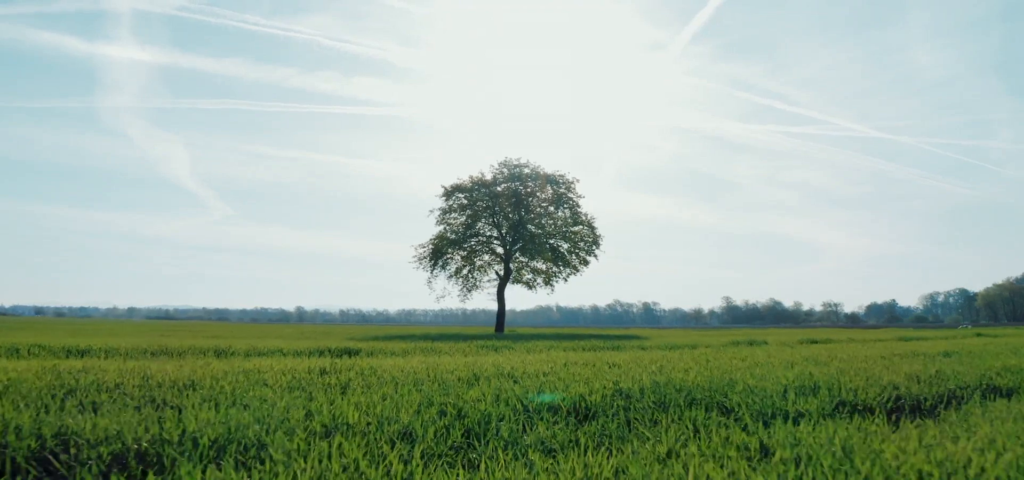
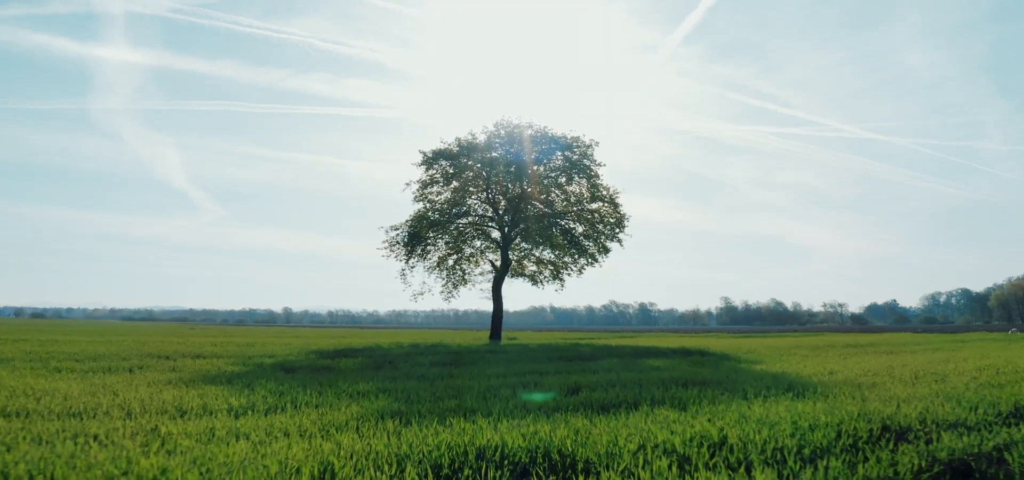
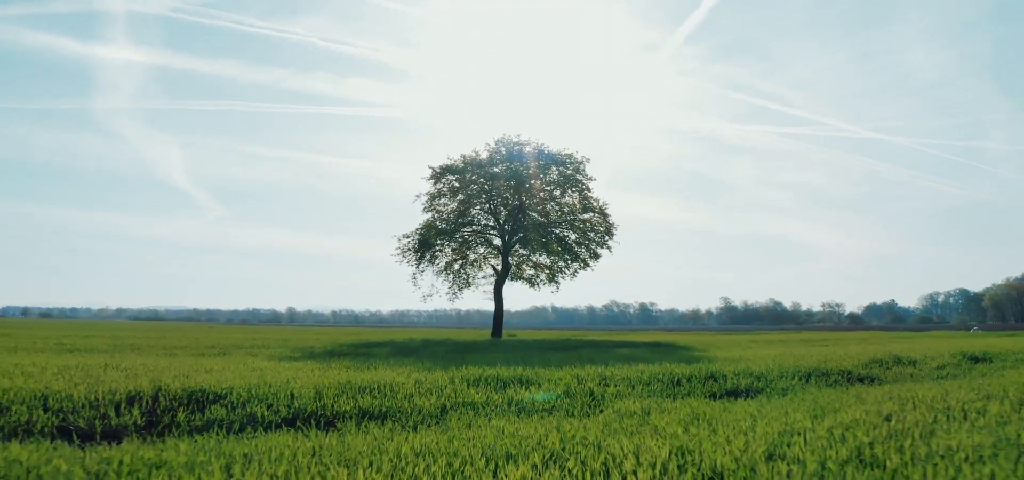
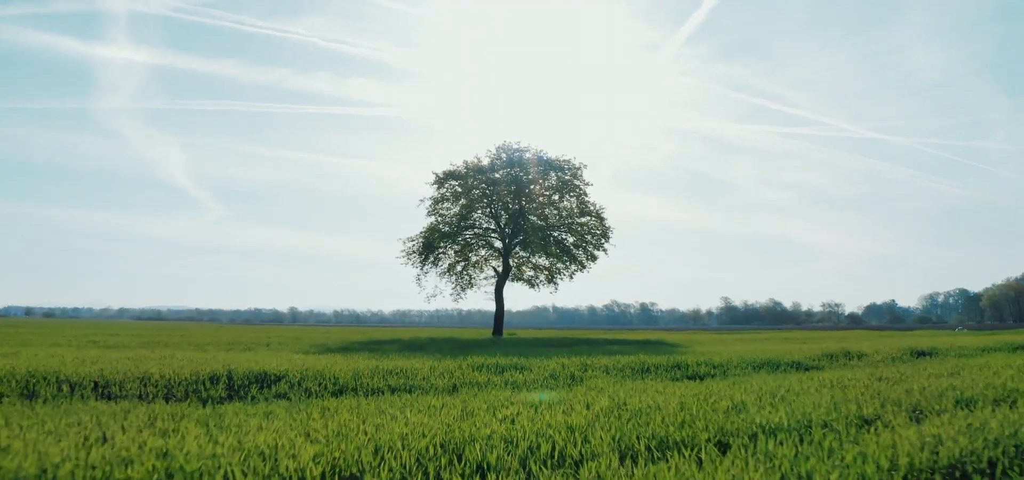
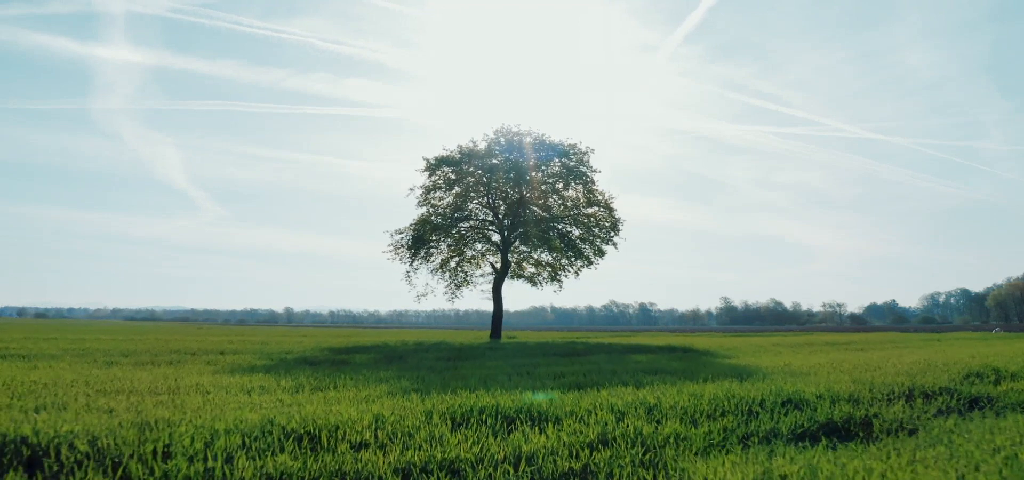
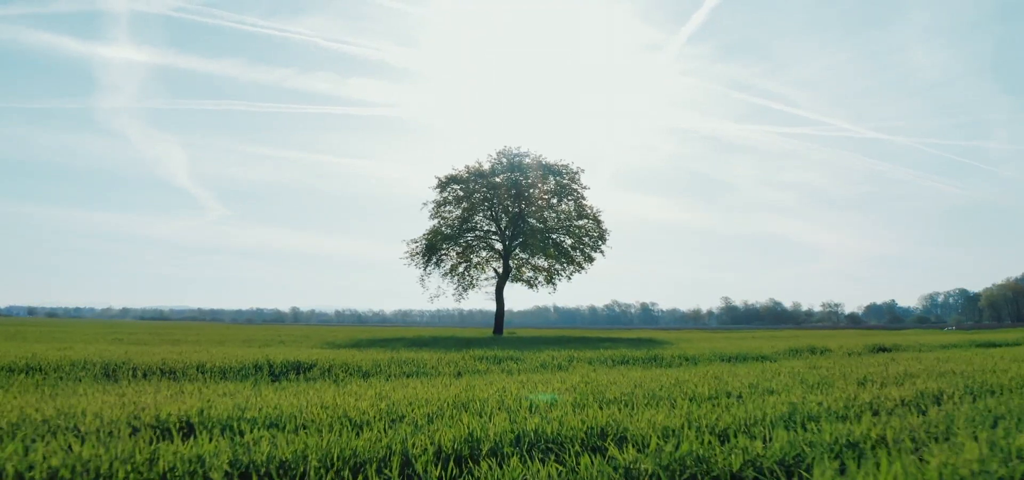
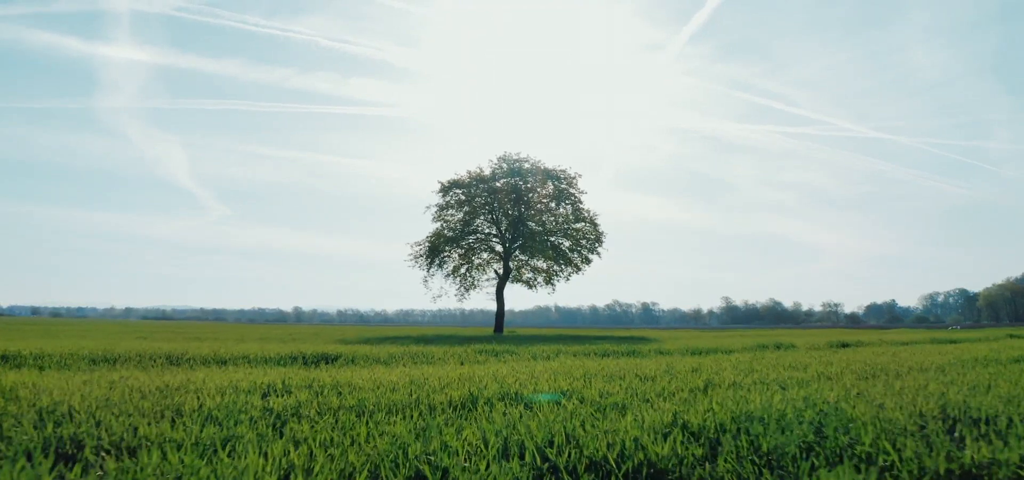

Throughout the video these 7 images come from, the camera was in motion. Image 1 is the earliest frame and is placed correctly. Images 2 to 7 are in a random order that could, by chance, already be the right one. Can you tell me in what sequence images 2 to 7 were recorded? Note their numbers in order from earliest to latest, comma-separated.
7, 6, 4, 3, 5, 2
